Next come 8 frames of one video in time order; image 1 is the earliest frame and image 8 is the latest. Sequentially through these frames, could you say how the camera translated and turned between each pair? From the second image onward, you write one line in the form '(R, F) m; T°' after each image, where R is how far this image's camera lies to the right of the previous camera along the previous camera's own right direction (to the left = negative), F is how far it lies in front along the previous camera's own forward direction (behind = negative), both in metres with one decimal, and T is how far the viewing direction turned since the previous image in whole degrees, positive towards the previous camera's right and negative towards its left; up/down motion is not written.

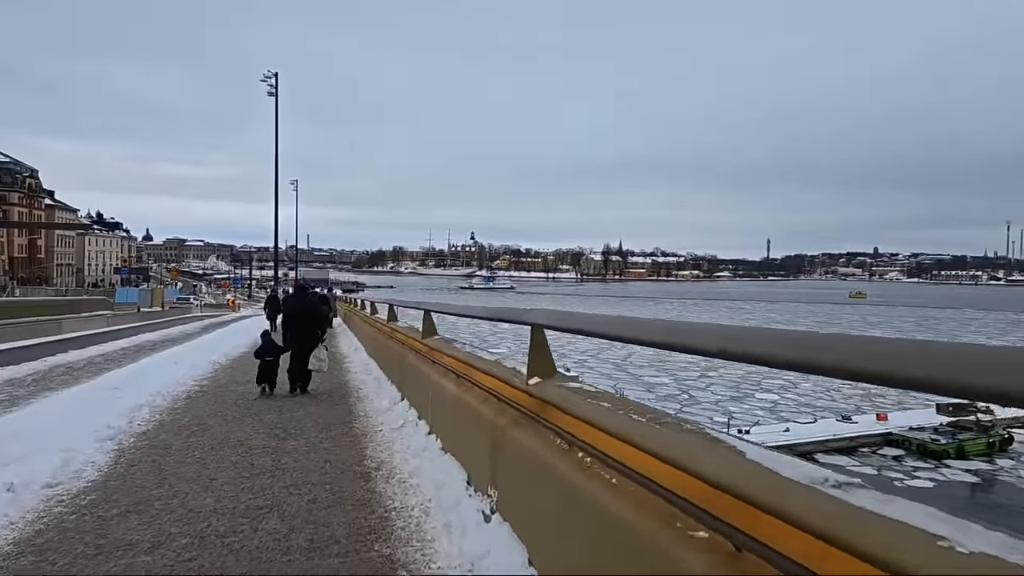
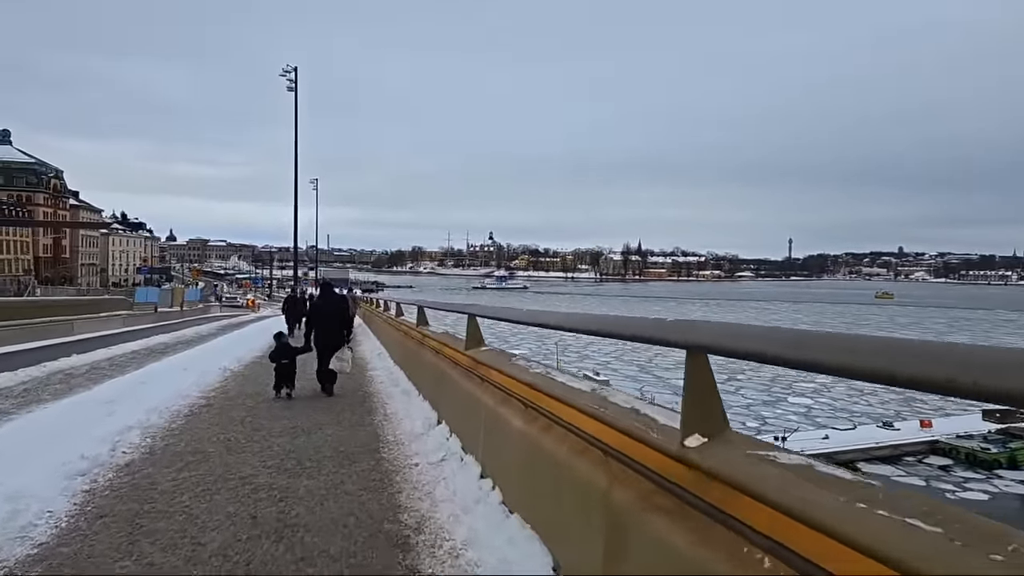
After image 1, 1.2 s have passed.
(-0.2, +0.5) m; -2°
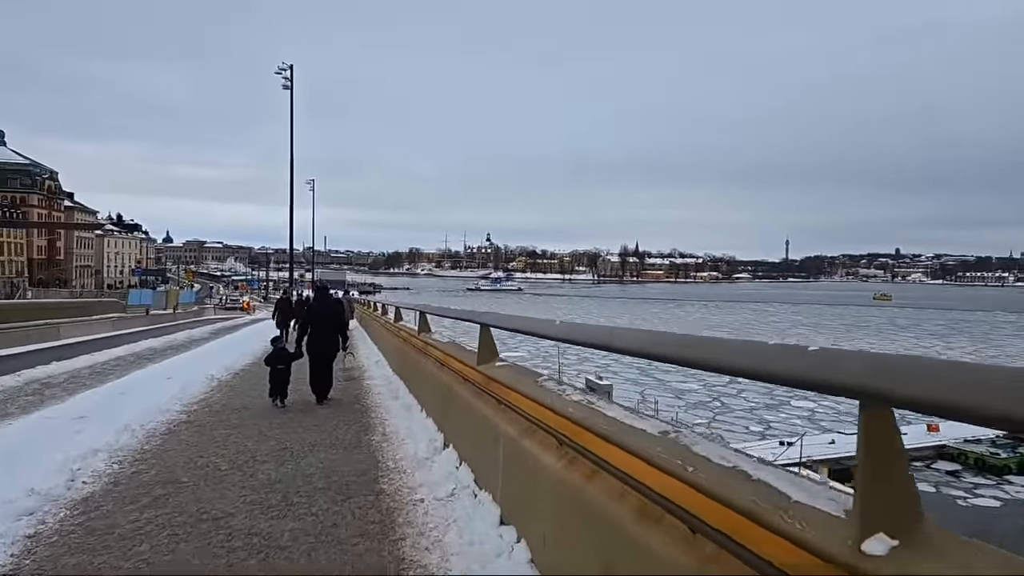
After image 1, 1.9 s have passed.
(-0.1, +0.3) m; 0°
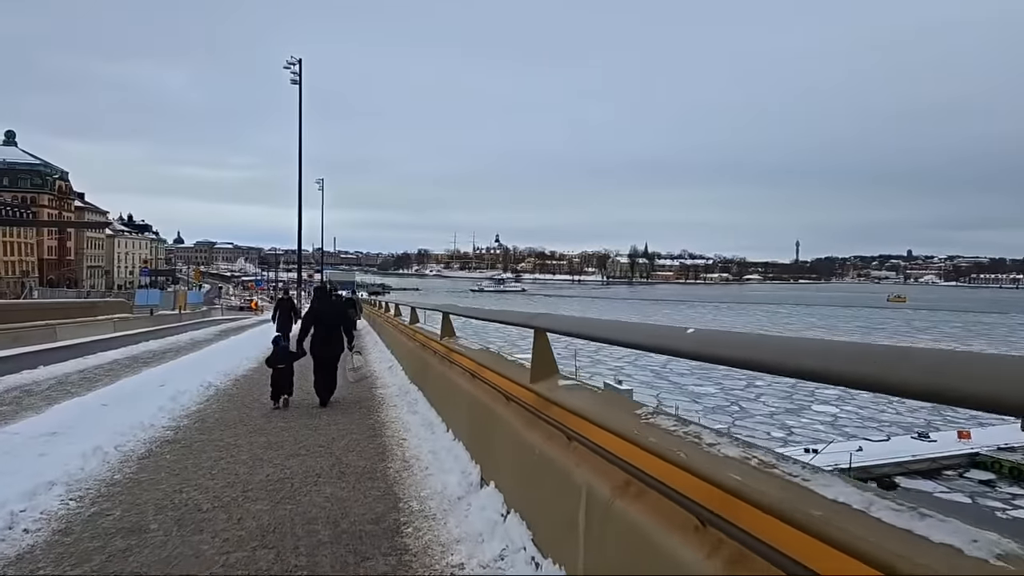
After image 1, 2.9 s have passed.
(-0.1, +0.4) m; -1°
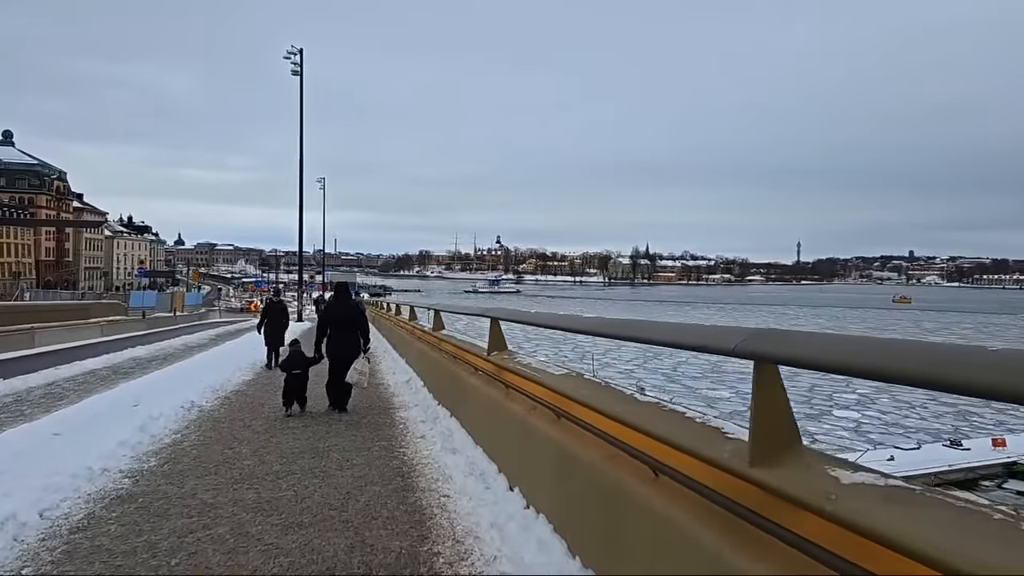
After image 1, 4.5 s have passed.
(-0.2, +0.7) m; 0°
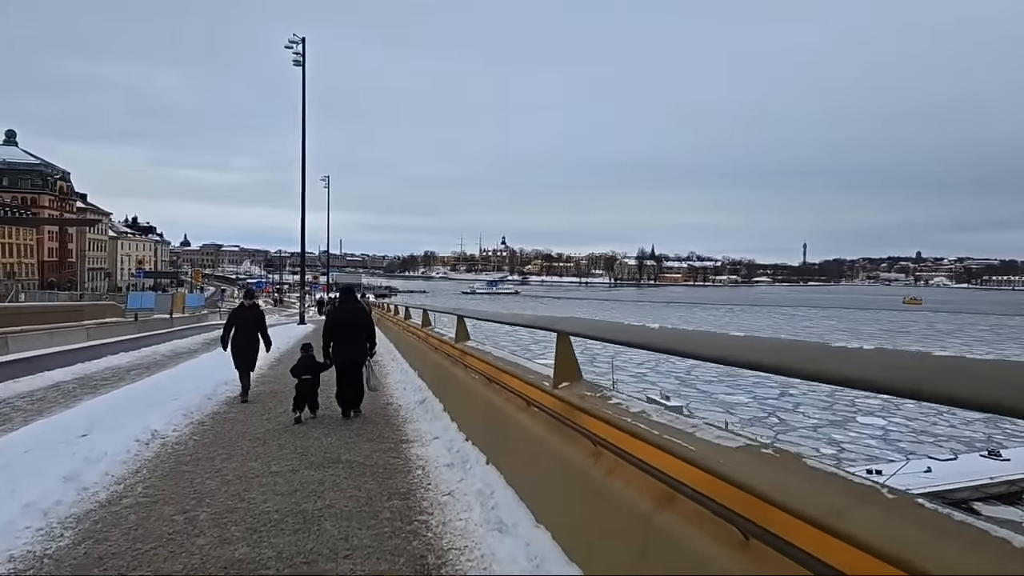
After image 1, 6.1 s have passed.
(-0.2, +0.7) m; 0°
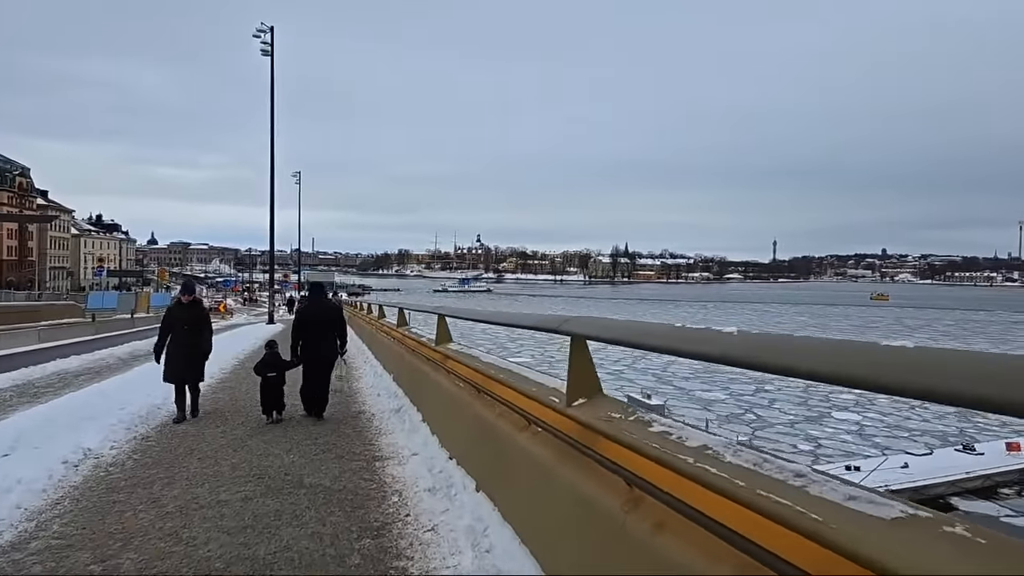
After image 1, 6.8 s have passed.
(0.0, +0.3) m; +2°
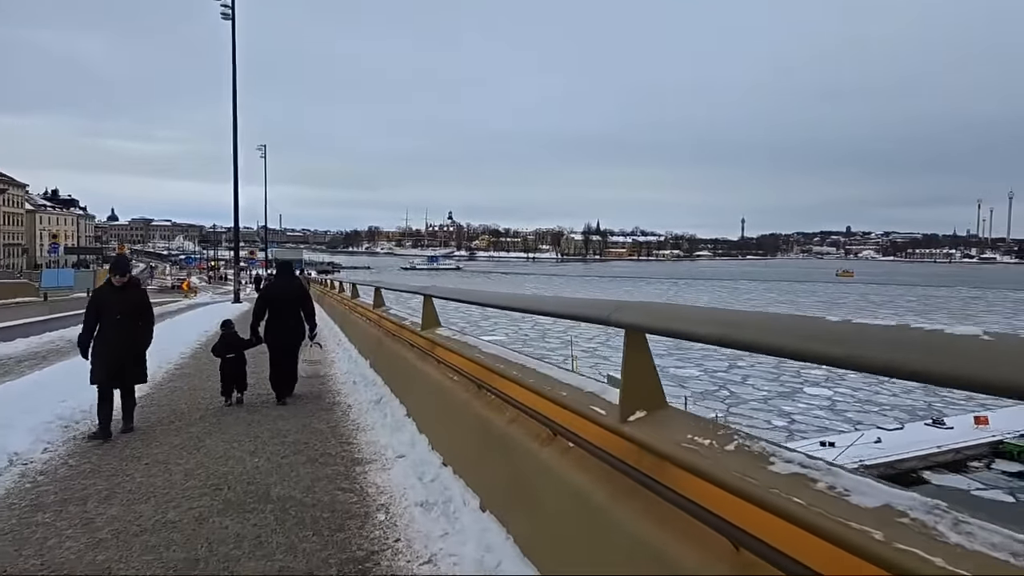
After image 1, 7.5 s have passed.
(-0.1, +0.3) m; +2°
